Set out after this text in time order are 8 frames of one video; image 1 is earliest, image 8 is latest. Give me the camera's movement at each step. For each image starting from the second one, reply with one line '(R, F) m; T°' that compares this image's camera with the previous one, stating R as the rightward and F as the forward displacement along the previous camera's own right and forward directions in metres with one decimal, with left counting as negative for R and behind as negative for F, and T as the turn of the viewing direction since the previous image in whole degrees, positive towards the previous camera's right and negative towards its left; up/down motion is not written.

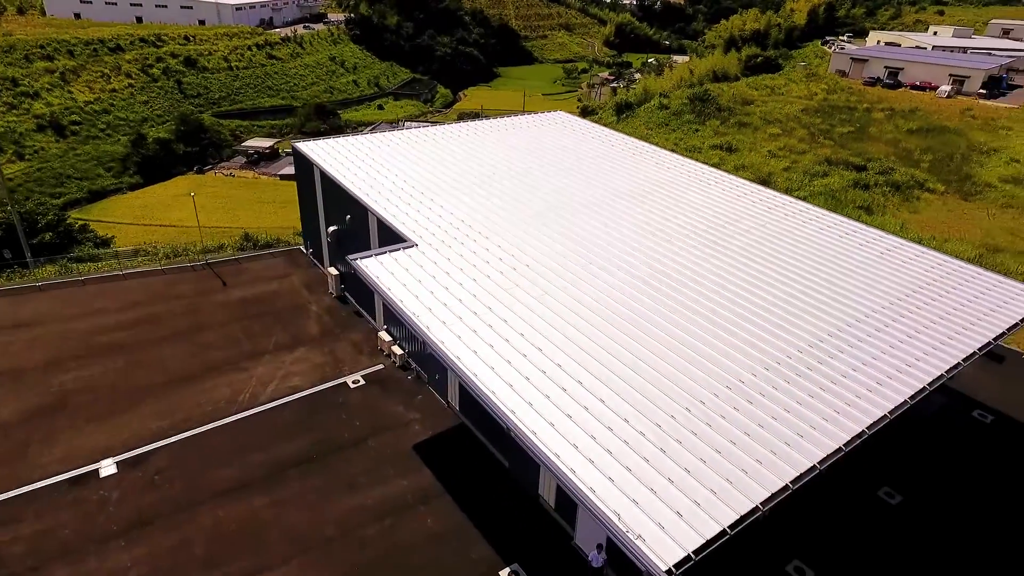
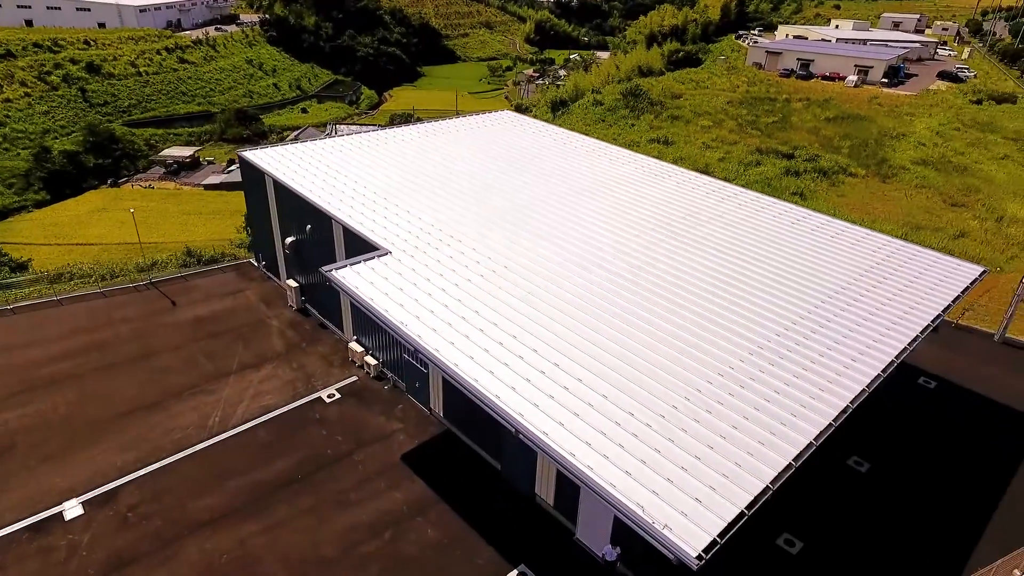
(-0.9, 0.0) m; +6°
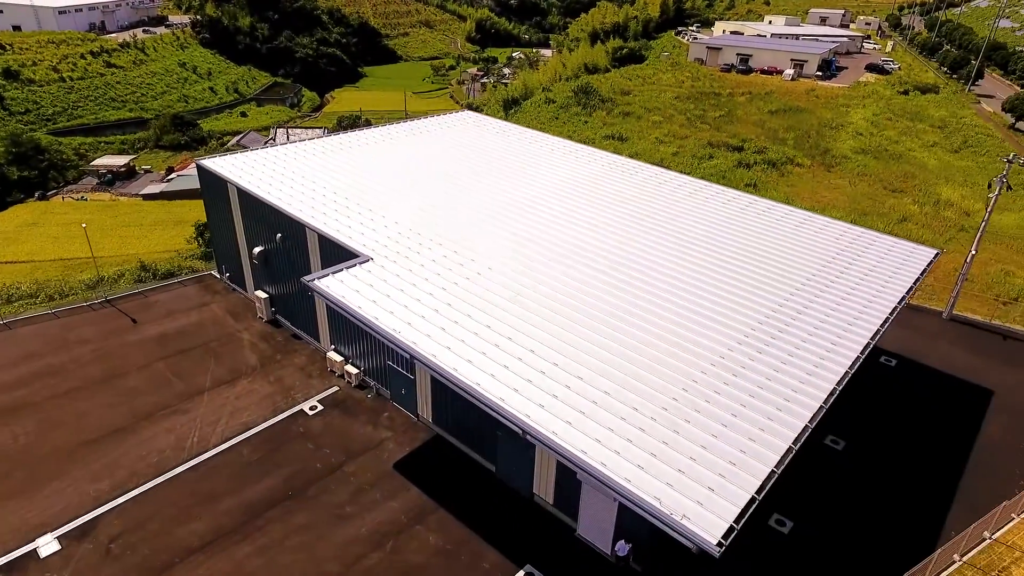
(-0.7, 0.0) m; +5°
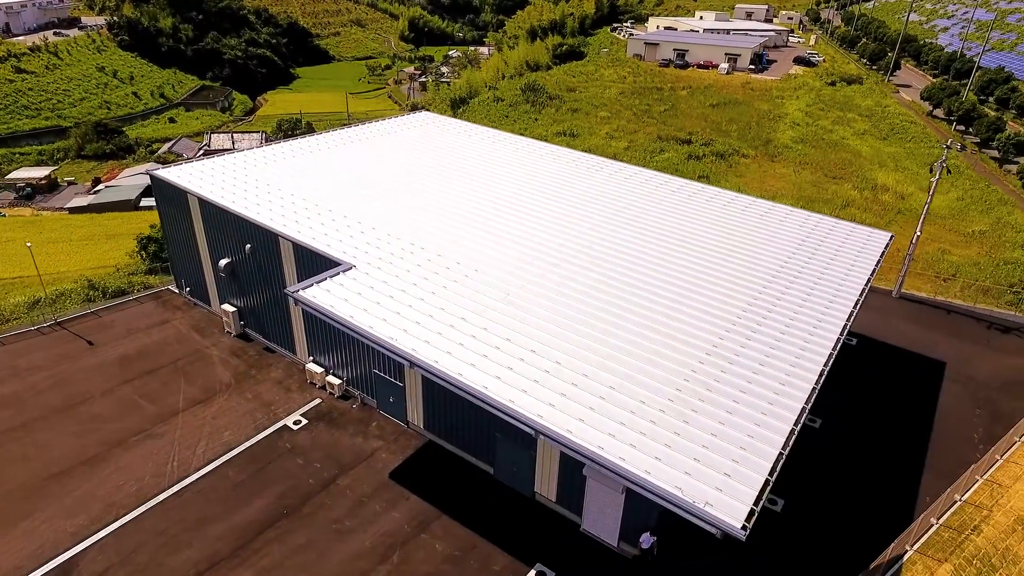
(-0.8, 0.0) m; +5°
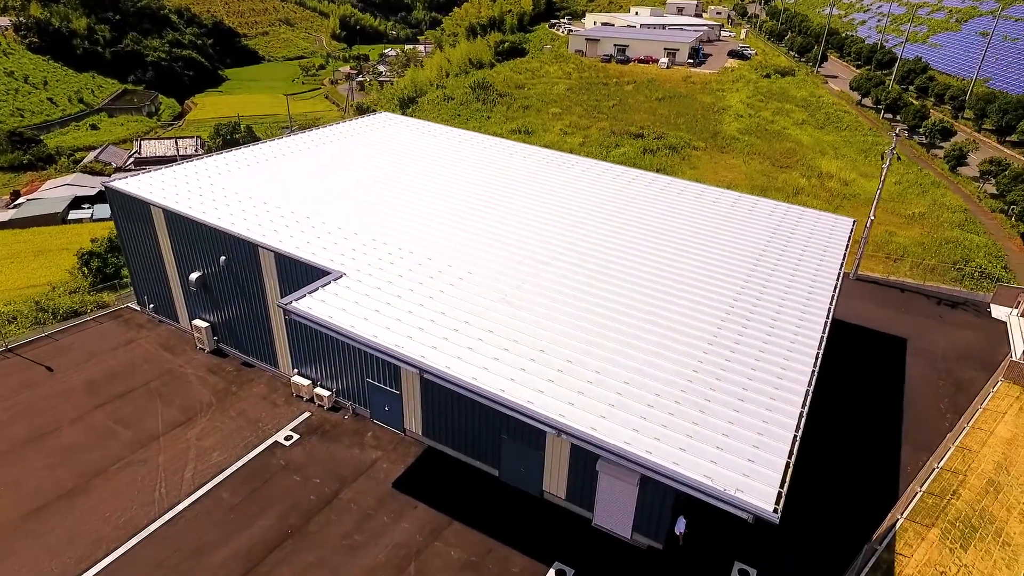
(-1.0, +0.1) m; +5°
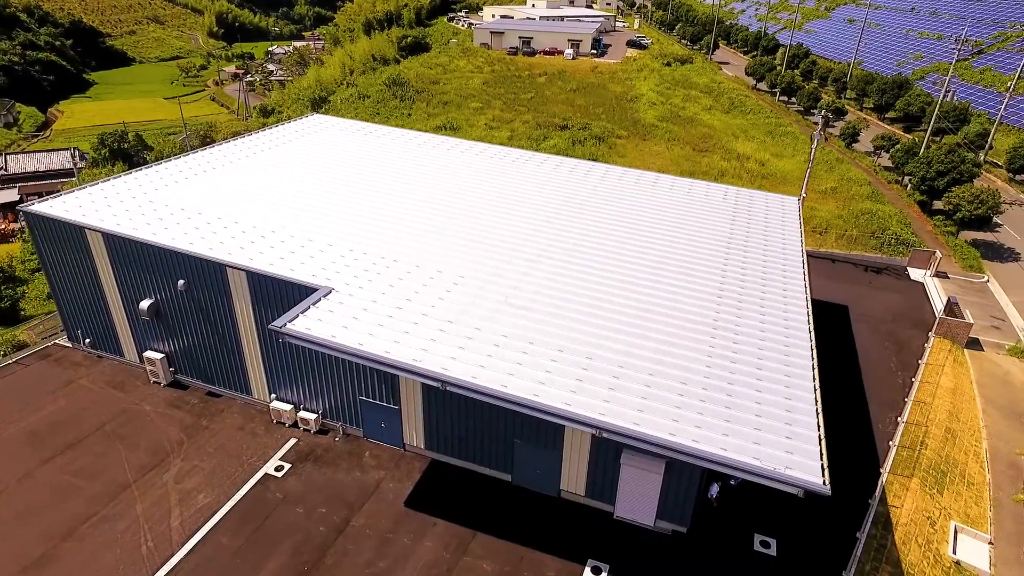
(-1.7, +0.3) m; +9°
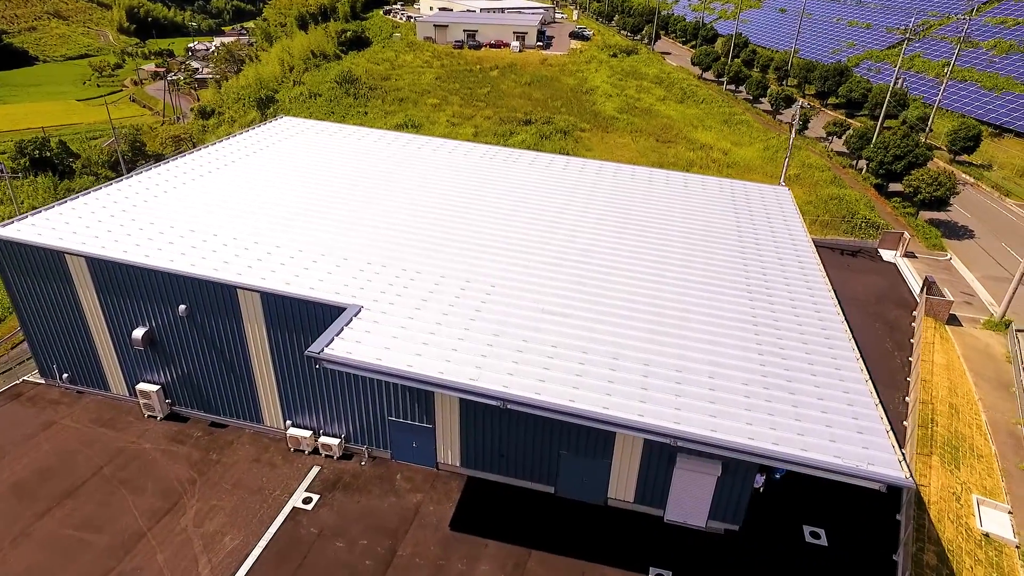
(-1.7, +0.5) m; +6°
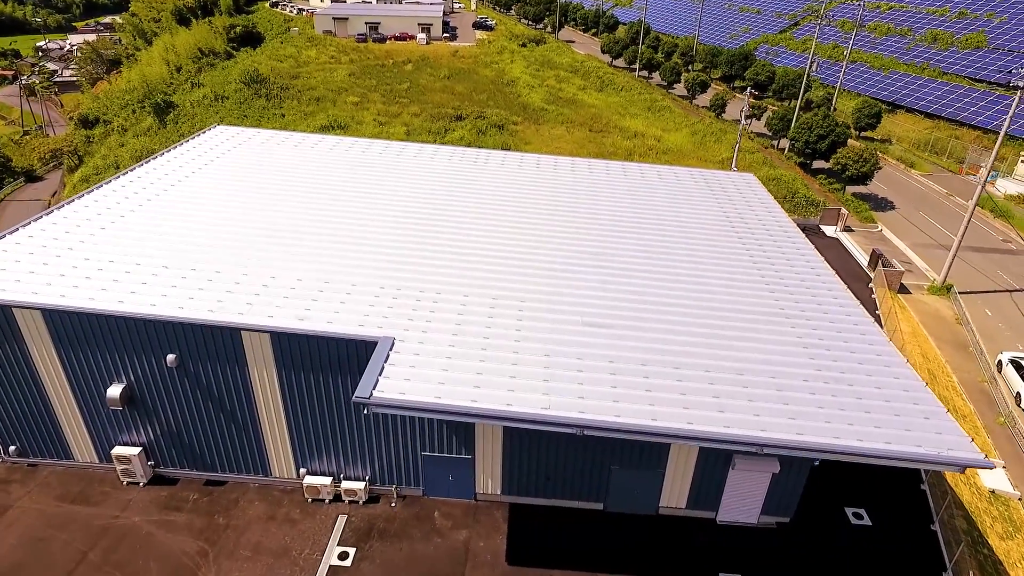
(-2.2, +0.8) m; +9°
